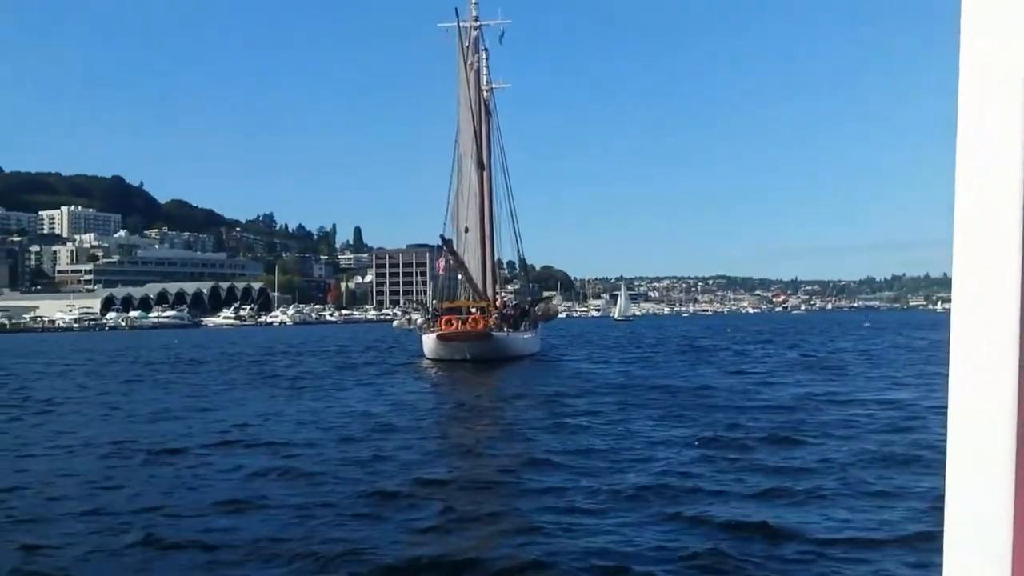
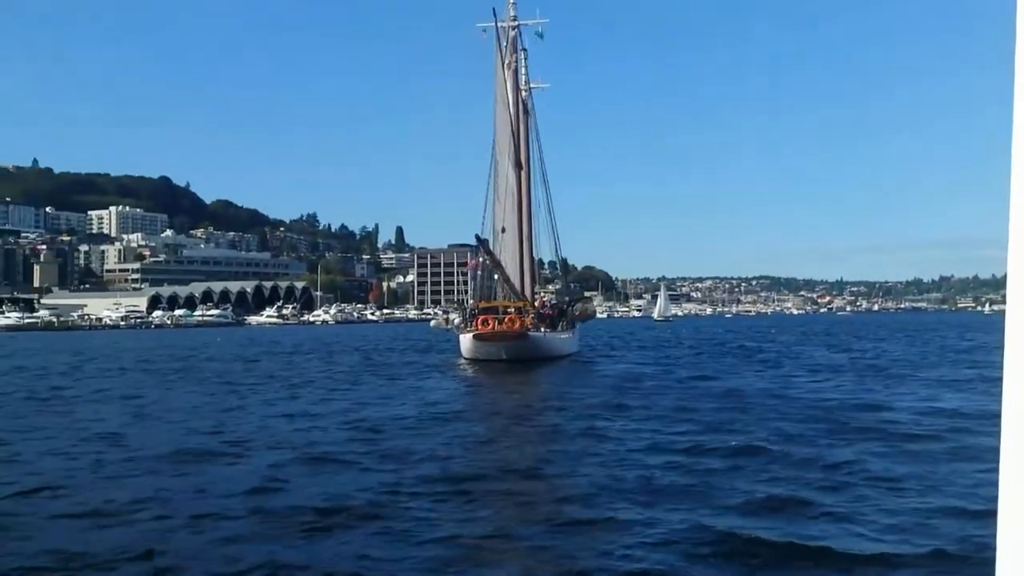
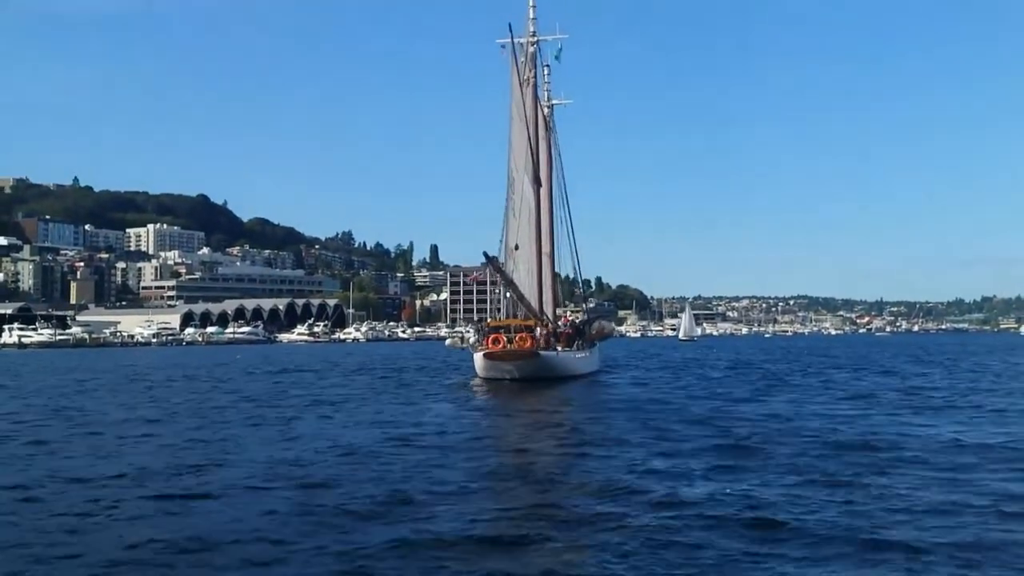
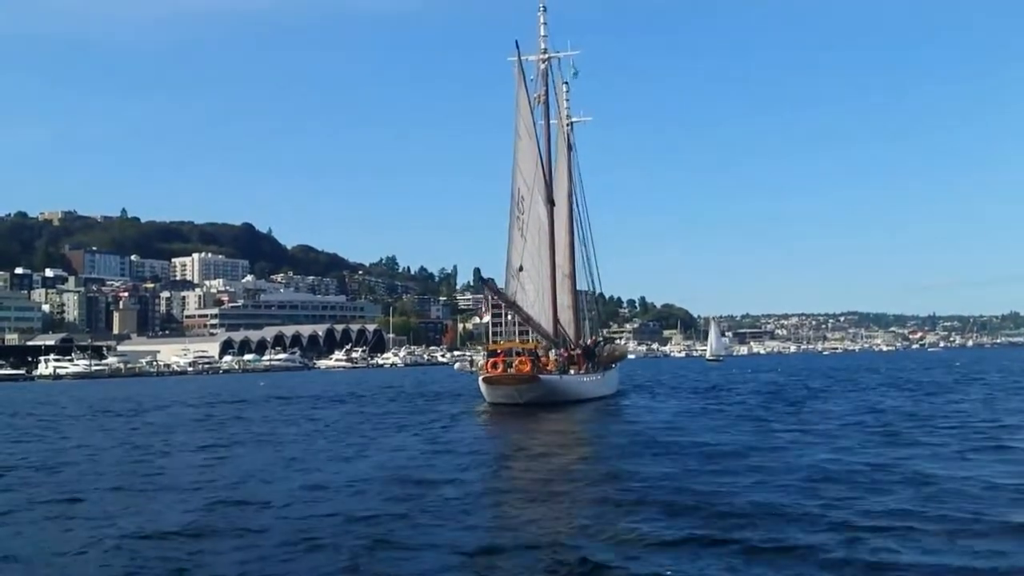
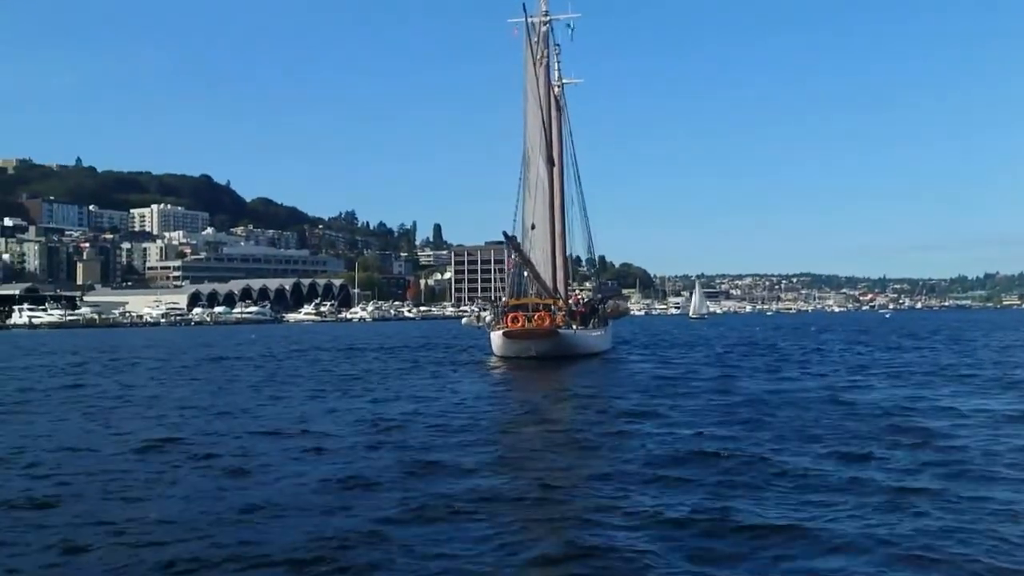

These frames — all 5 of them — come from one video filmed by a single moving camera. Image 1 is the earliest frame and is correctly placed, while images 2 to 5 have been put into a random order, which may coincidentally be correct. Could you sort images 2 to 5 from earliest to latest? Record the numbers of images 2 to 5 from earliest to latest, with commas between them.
2, 5, 3, 4
